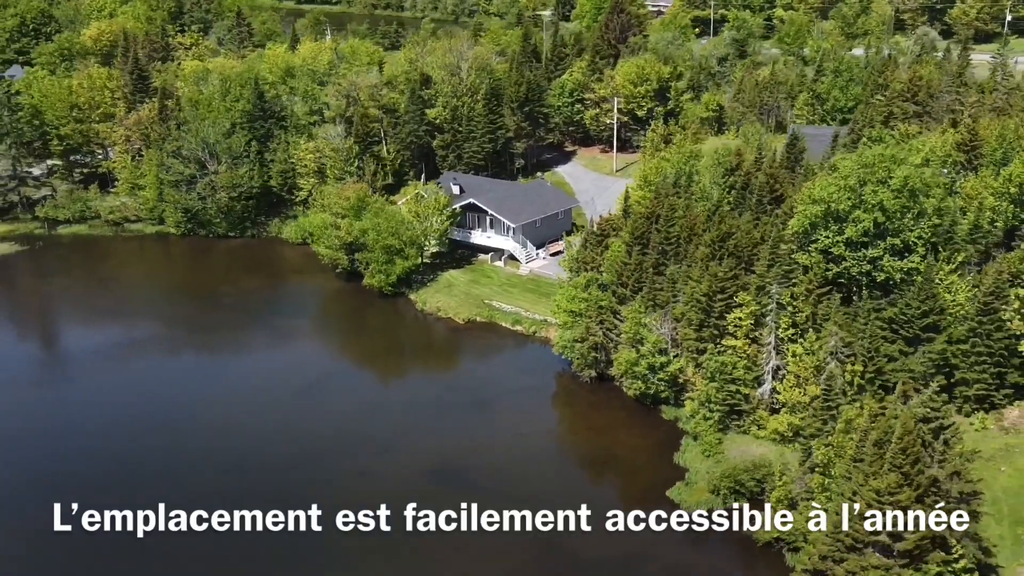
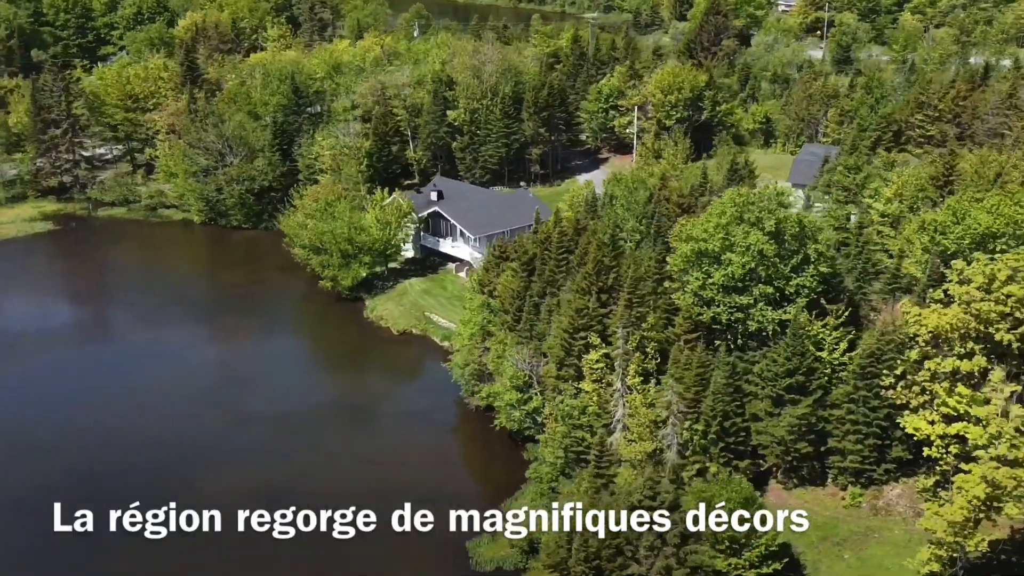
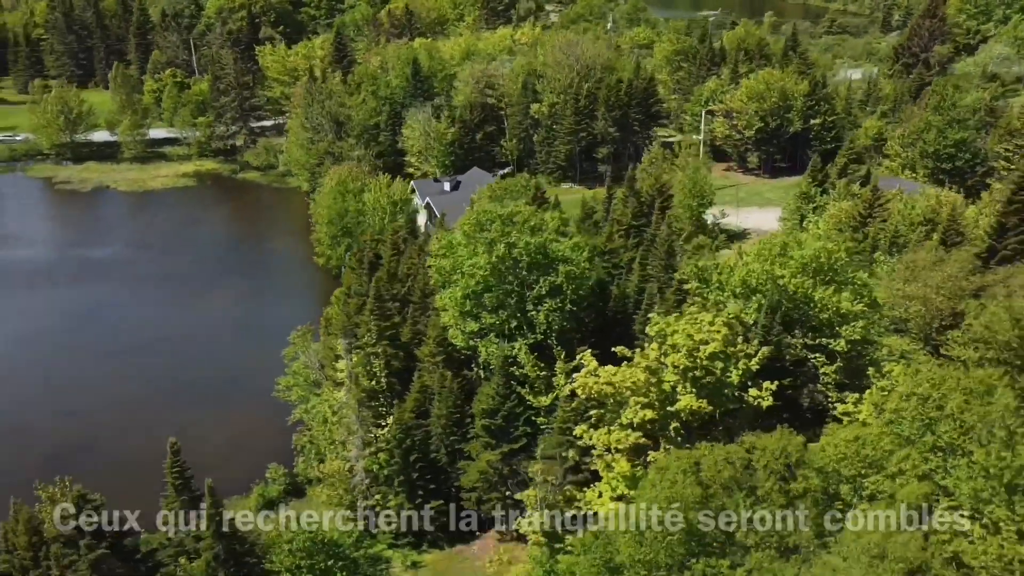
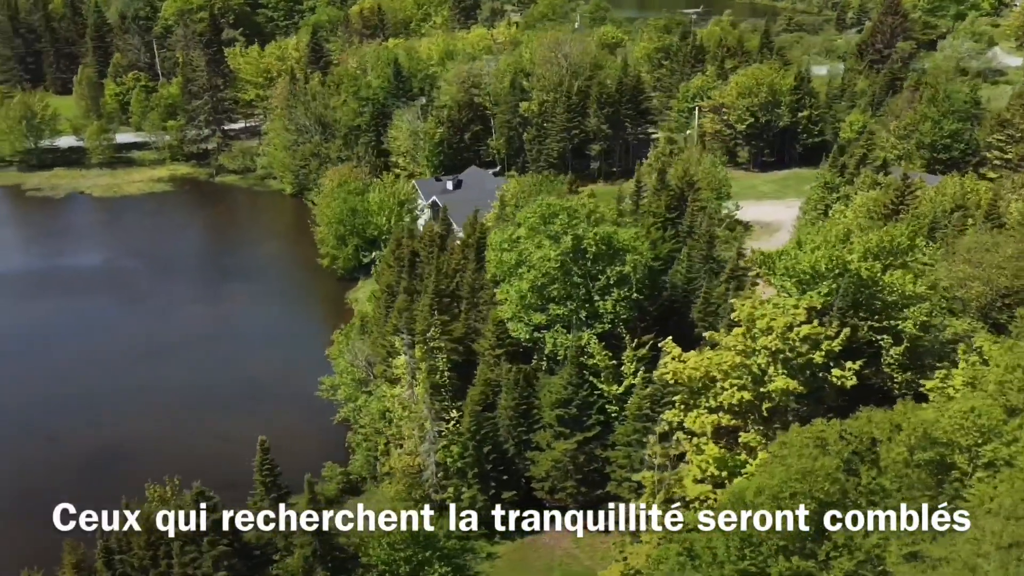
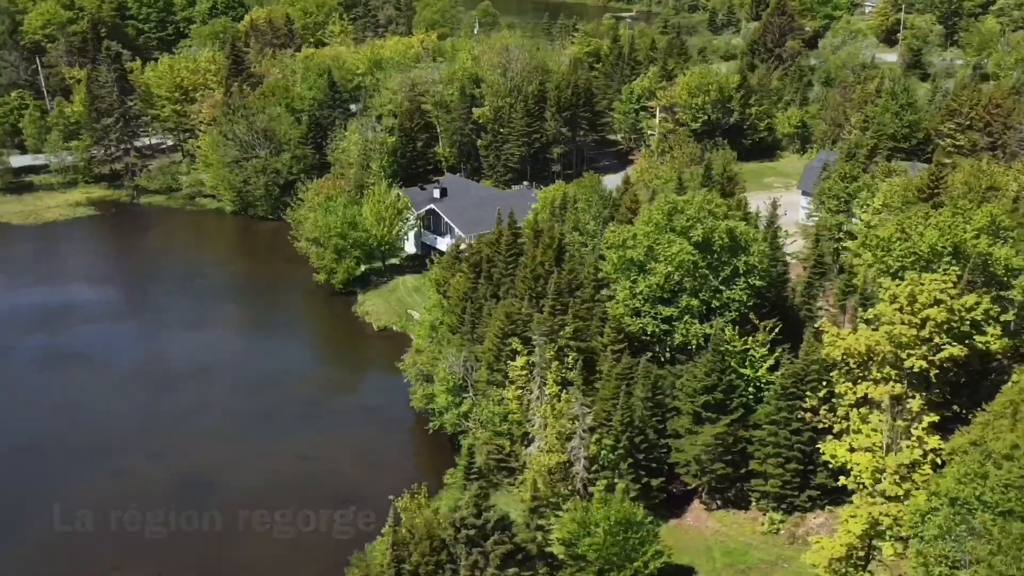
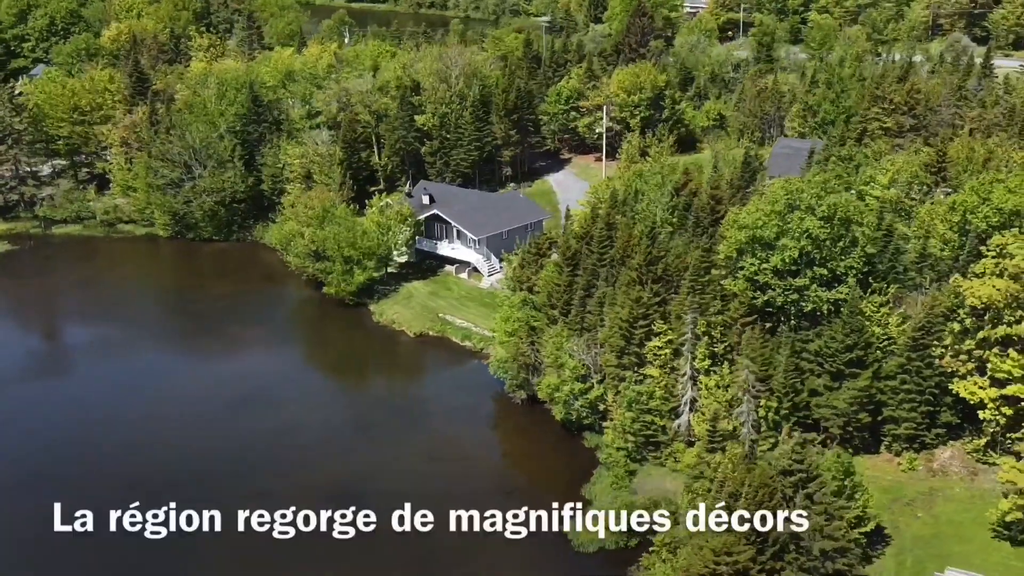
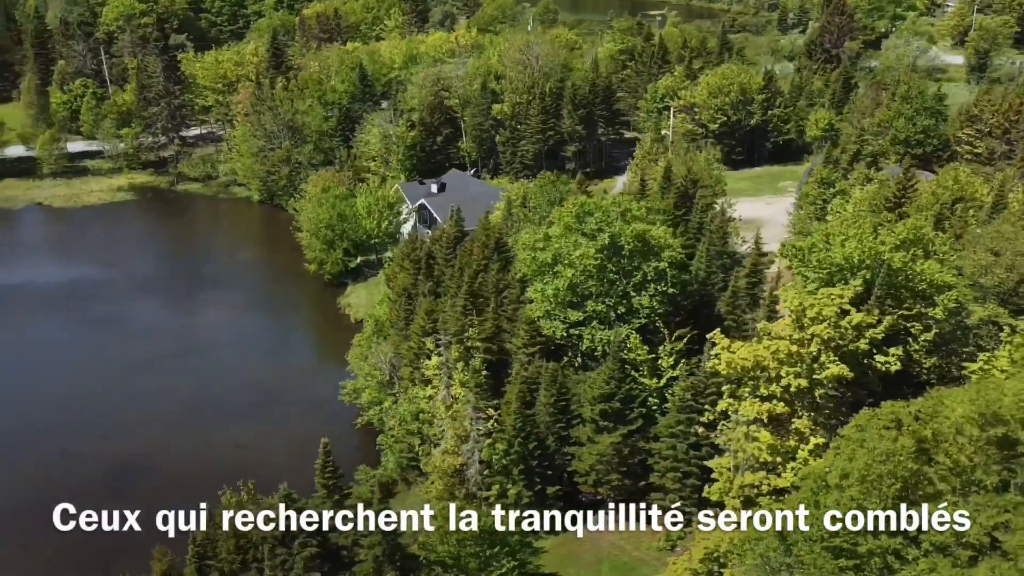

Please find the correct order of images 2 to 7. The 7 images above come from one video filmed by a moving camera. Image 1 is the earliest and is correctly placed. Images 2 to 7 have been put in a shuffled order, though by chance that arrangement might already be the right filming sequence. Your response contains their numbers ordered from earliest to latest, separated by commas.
6, 2, 5, 7, 4, 3
